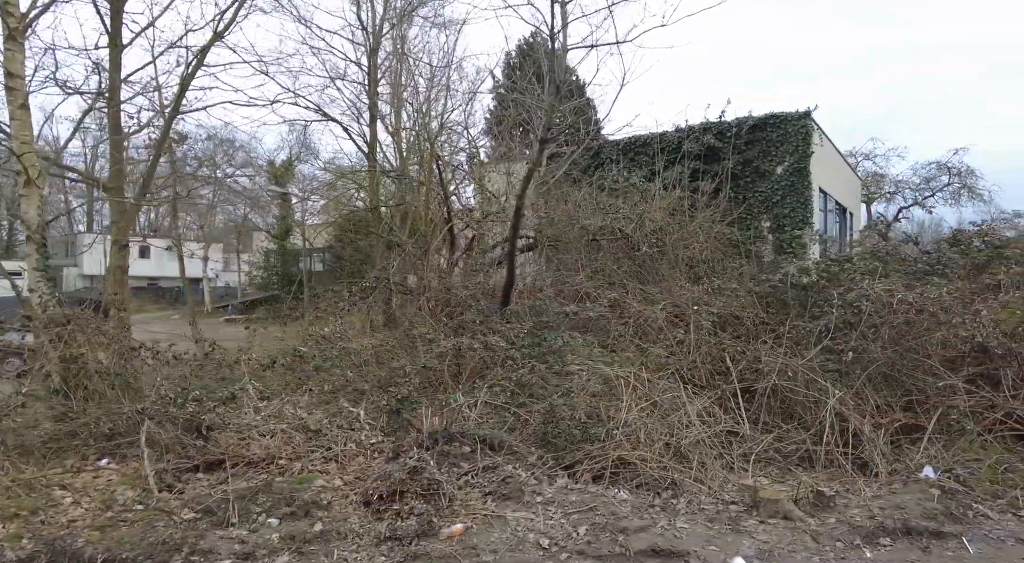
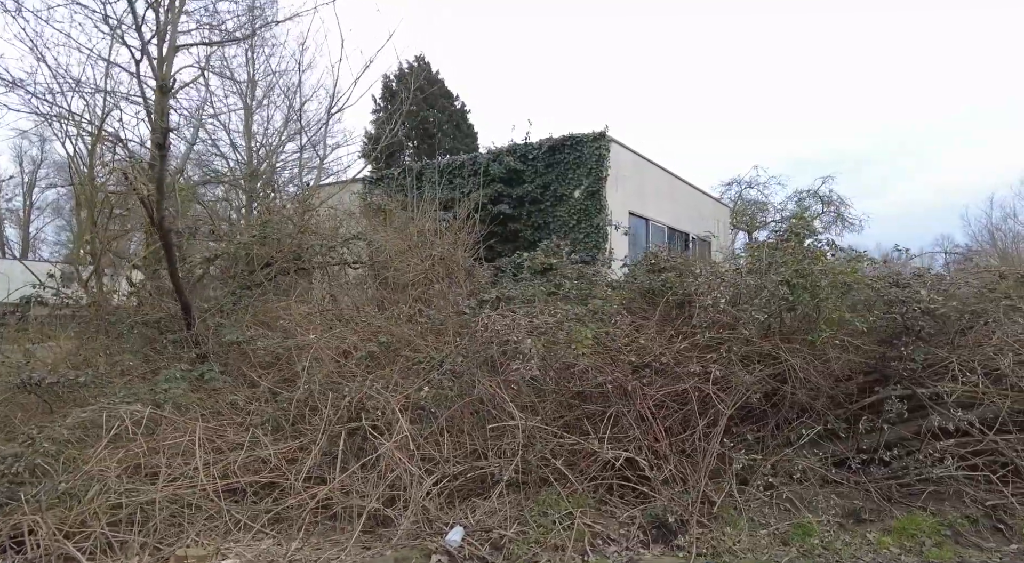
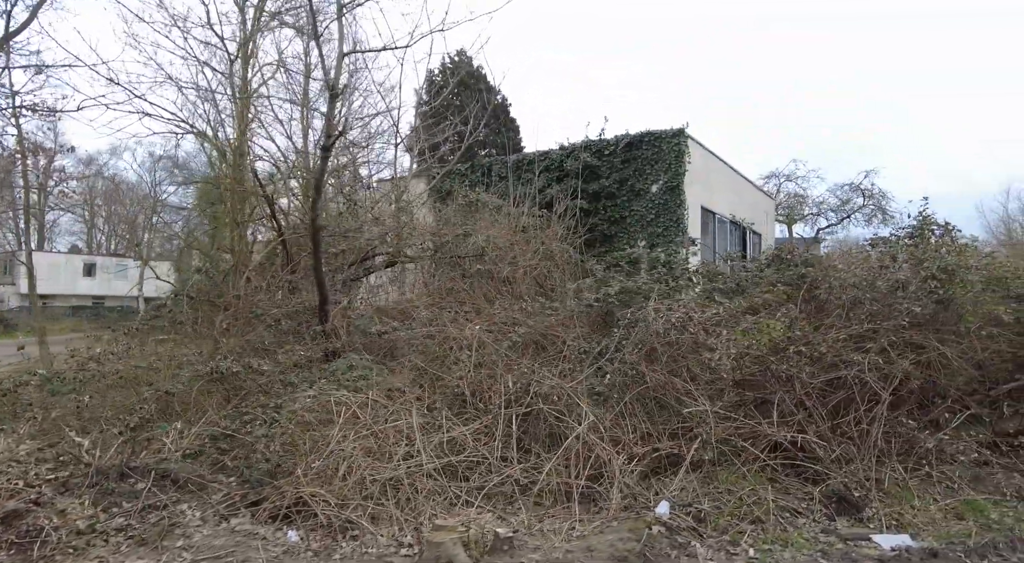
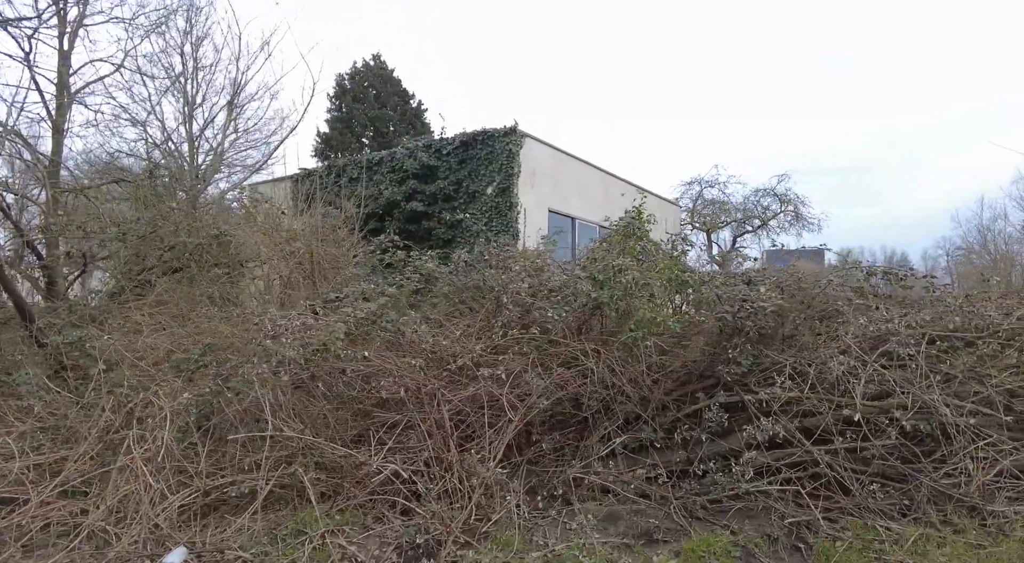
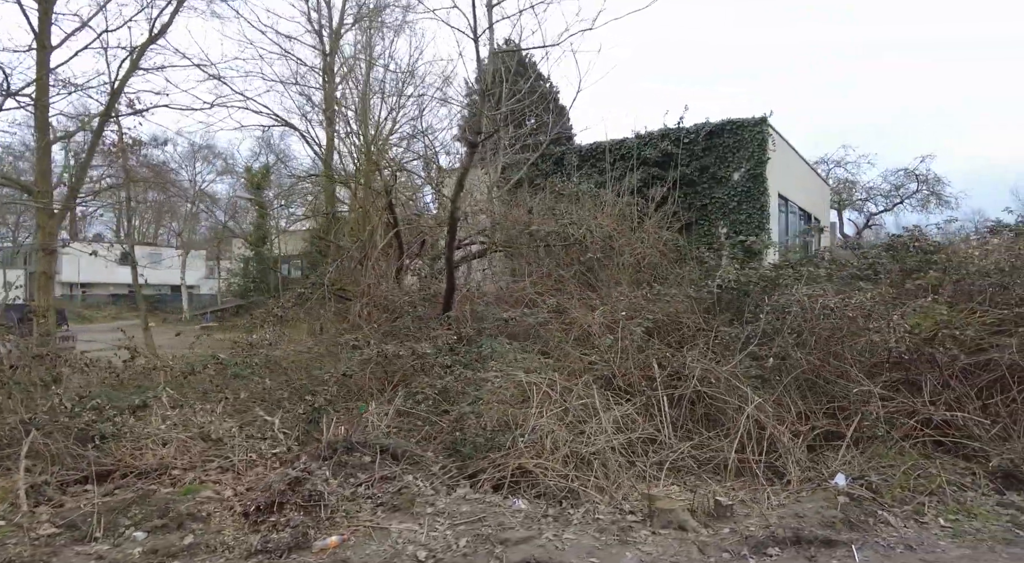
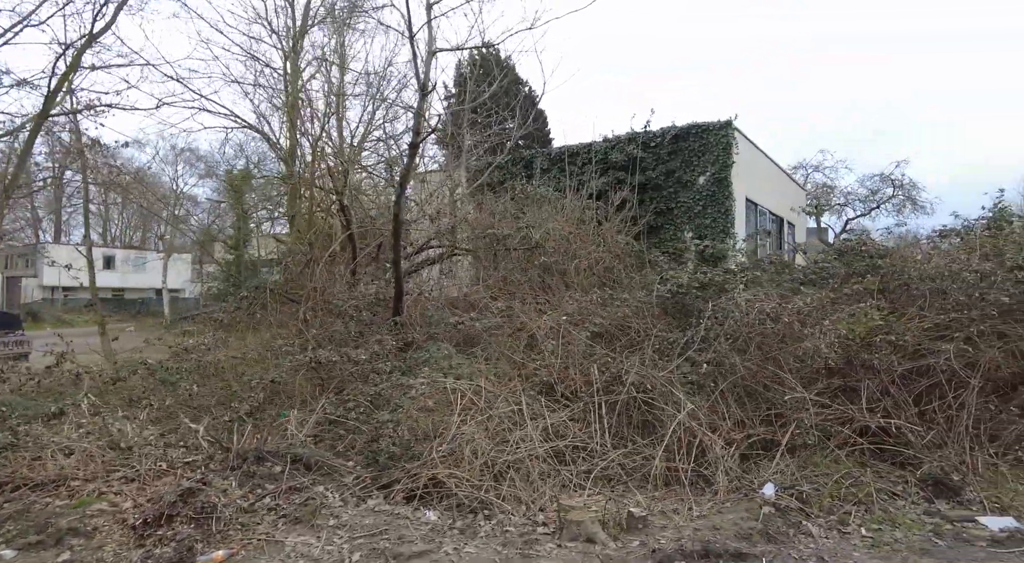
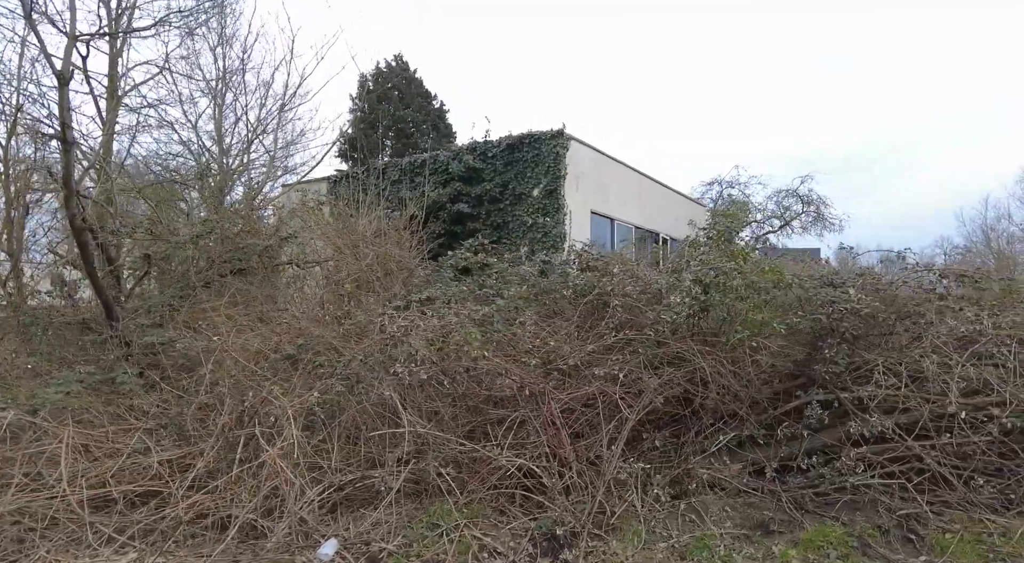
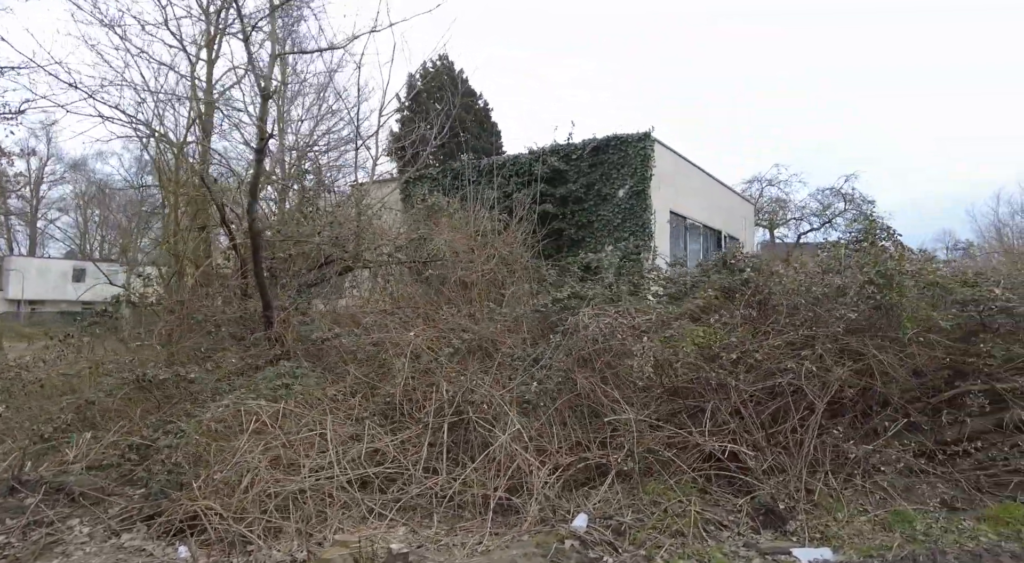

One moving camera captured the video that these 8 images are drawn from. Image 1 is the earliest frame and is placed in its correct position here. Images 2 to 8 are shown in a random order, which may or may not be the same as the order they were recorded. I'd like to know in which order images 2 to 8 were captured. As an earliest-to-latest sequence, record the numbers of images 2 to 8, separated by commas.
5, 6, 3, 8, 2, 7, 4
